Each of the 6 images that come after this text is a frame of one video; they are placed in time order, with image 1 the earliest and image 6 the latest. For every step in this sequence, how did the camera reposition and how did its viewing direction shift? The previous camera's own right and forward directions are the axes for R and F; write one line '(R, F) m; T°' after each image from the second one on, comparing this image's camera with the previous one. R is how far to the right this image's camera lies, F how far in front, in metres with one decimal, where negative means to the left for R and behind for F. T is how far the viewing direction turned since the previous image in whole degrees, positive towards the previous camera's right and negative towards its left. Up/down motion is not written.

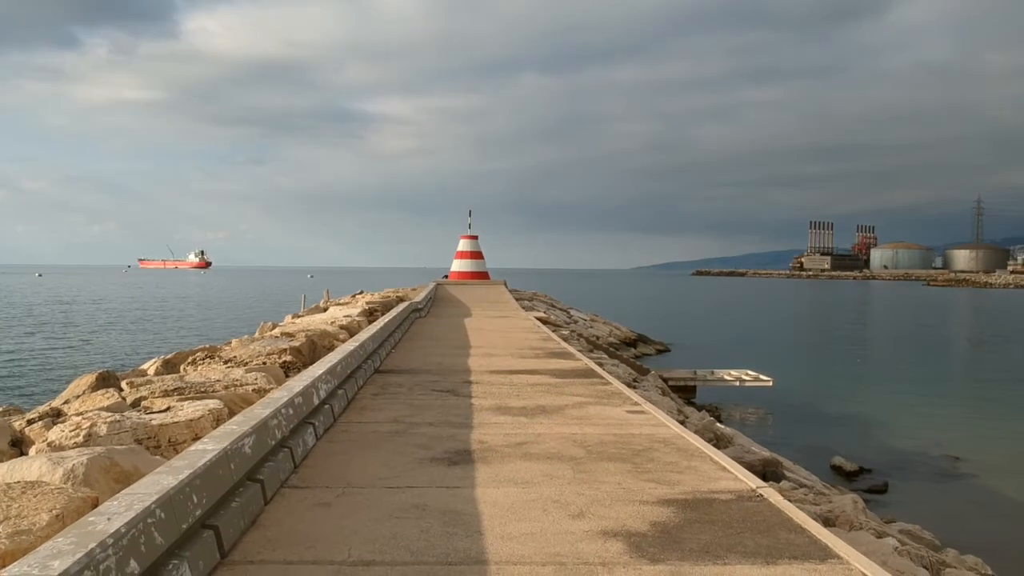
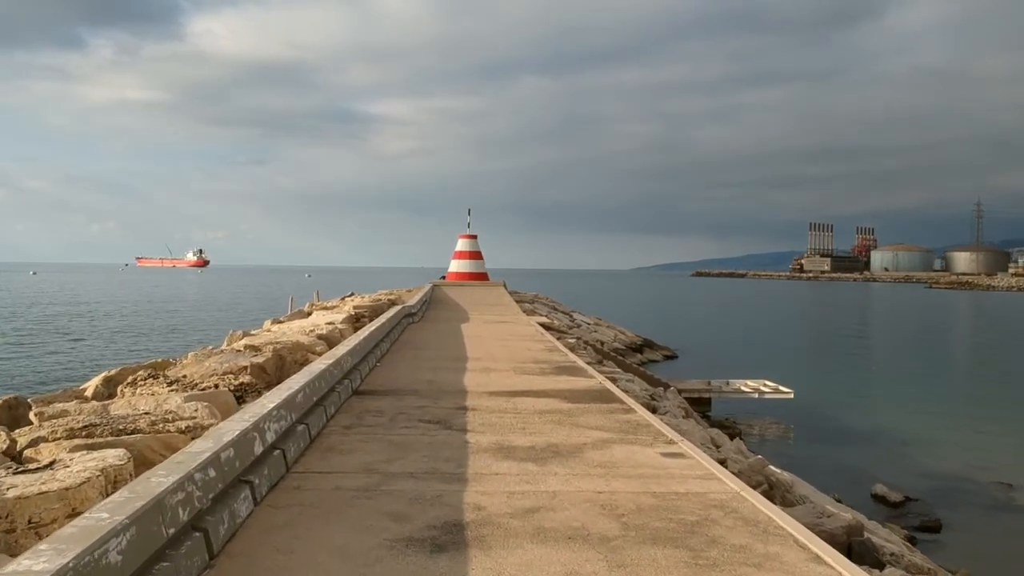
(0.0, +1.4) m; 0°
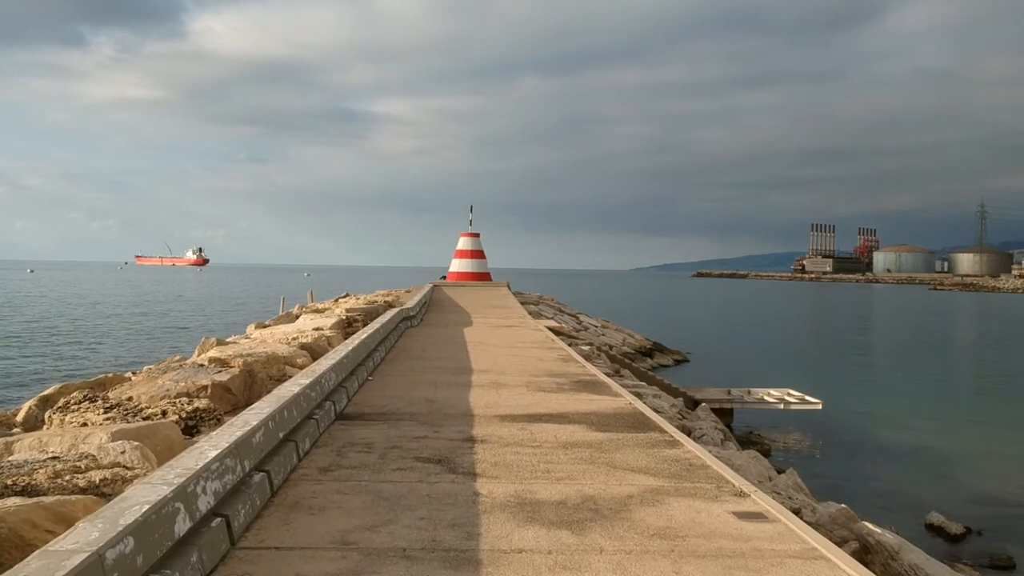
(-0.1, +1.3) m; 0°
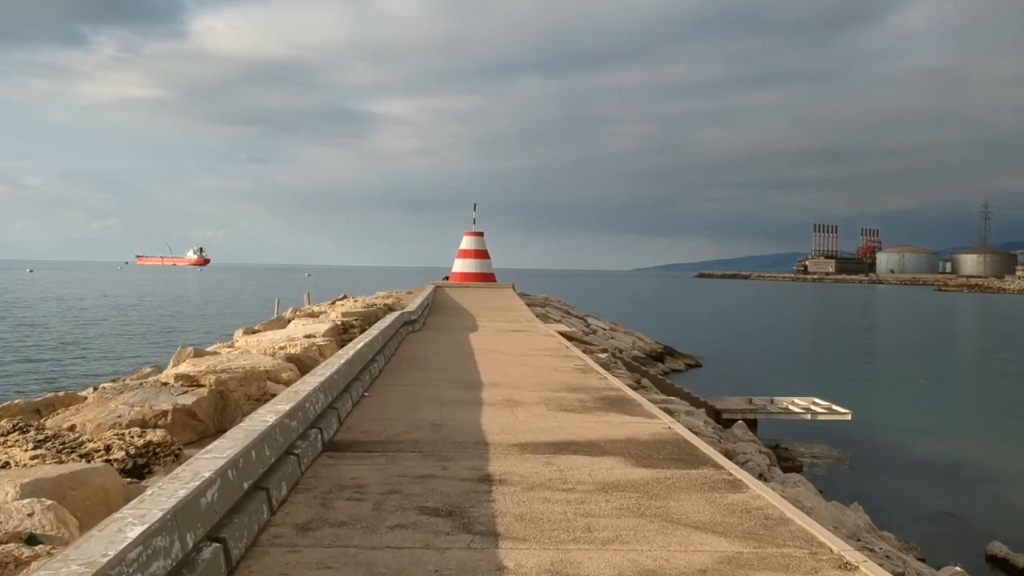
(-0.2, +1.1) m; 0°
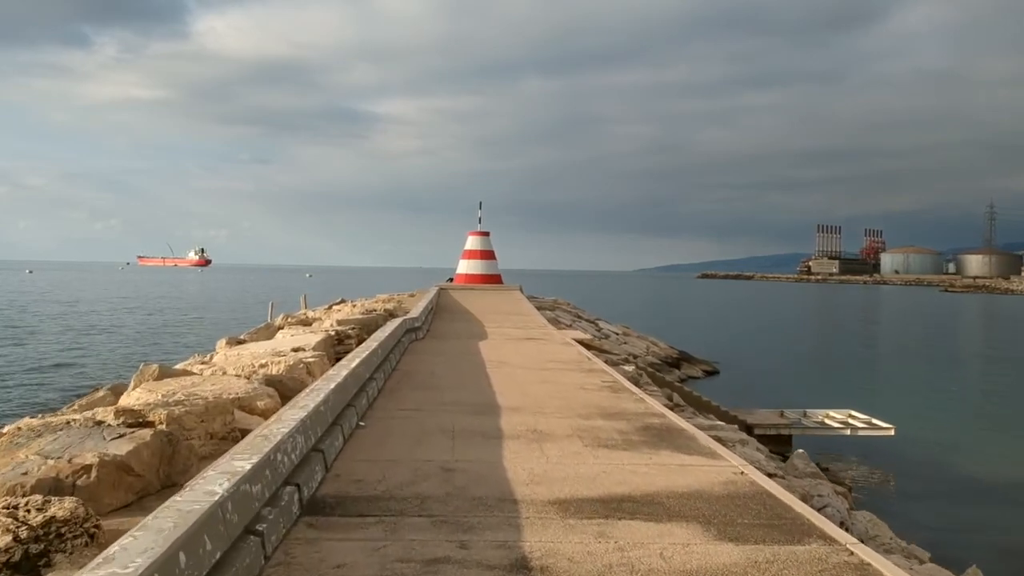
(-0.2, +1.3) m; 0°
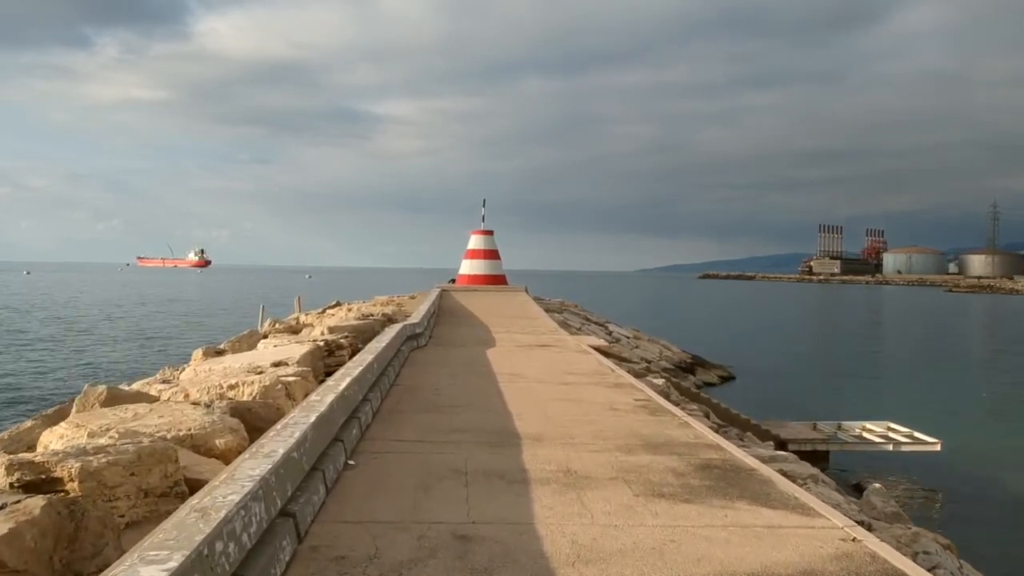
(-0.2, +1.2) m; 0°
